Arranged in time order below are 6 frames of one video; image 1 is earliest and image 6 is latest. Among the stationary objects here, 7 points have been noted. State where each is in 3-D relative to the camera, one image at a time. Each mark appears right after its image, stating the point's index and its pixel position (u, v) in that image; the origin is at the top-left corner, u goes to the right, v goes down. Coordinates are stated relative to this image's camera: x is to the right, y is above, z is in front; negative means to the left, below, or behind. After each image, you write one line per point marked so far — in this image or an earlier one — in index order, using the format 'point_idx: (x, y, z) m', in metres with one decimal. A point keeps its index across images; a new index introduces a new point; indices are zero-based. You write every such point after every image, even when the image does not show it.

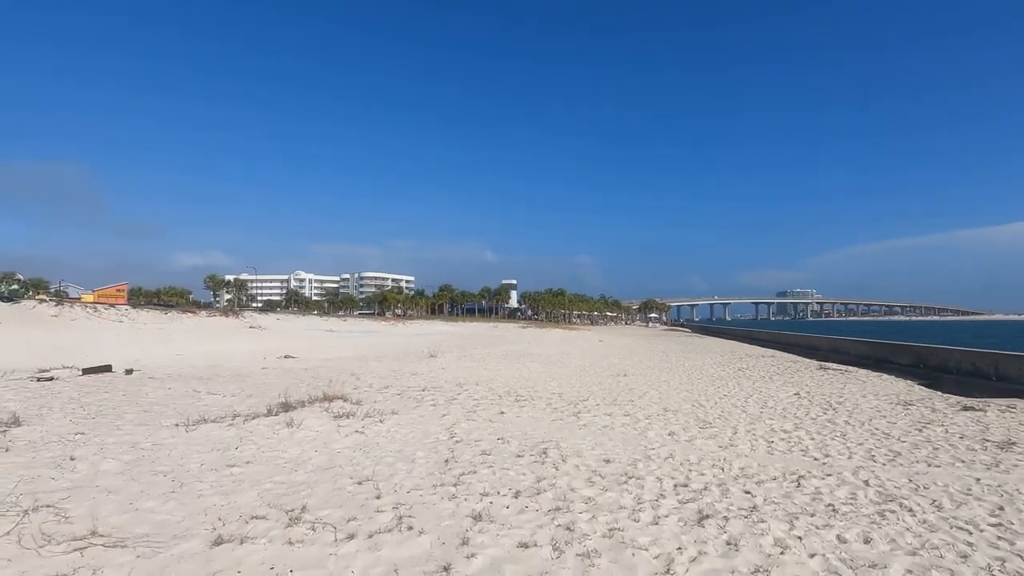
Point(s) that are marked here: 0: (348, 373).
0: (-4.2, -2.2, +13.7) m
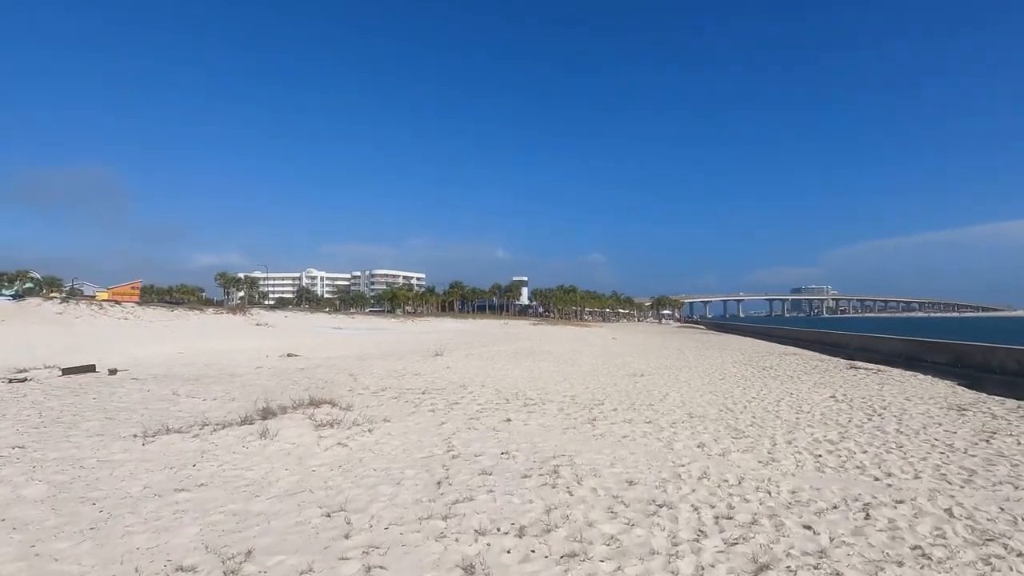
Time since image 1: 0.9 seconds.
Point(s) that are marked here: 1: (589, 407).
0: (-4.0, -2.1, +12.8) m
1: (+1.3, -2.1, +9.2) m
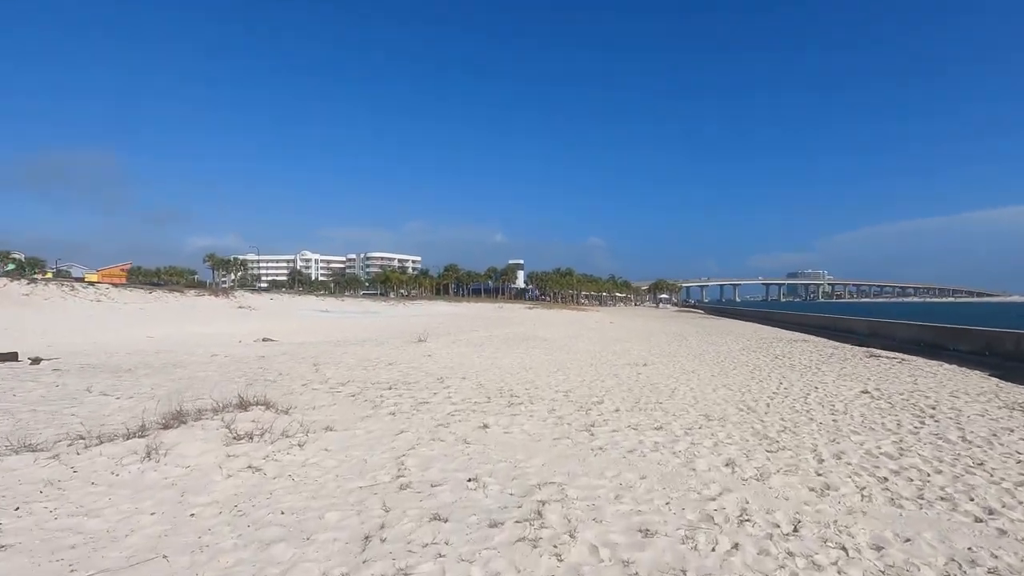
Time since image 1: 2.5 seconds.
0: (-4.3, -1.6, +11.3) m
1: (+1.1, -1.7, +7.6) m
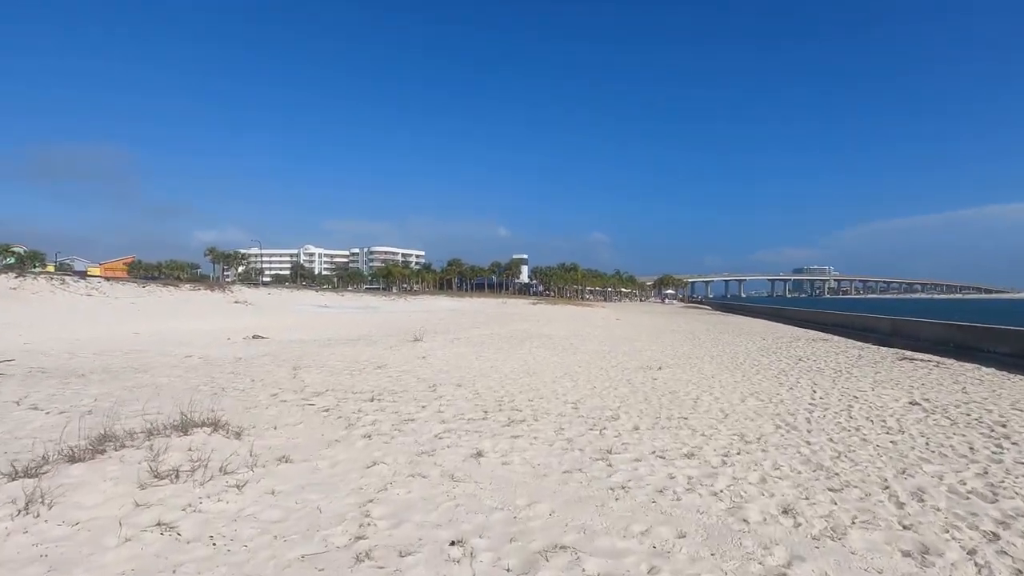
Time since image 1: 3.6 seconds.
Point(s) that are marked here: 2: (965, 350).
0: (-4.3, -1.5, +10.2) m
1: (+1.1, -1.7, +6.5) m
2: (+15.4, -2.1, +18.0) m
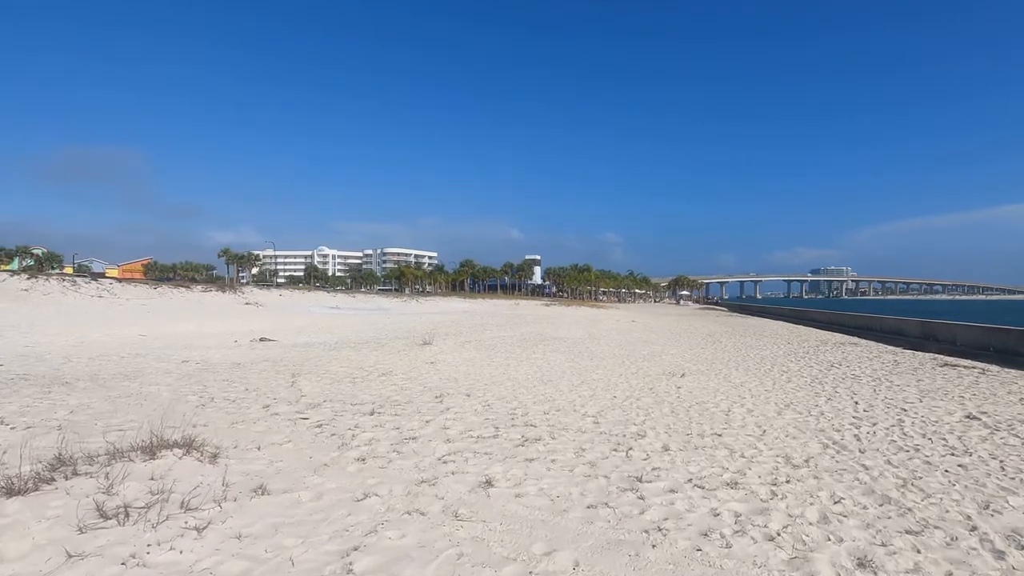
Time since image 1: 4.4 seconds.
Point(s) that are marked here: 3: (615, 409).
0: (-4.1, -1.6, +9.5) m
1: (+1.2, -1.7, +5.7) m
2: (+15.8, -2.1, +16.9) m
3: (+1.5, -1.8, +7.8) m
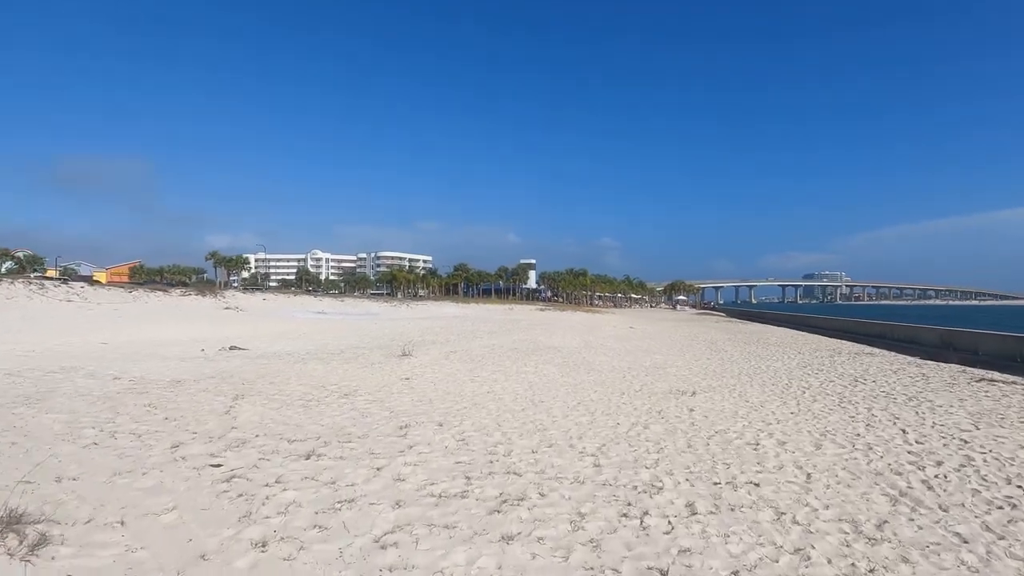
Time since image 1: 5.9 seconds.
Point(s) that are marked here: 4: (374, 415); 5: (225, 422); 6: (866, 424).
0: (-4.3, -1.6, +8.0) m
1: (+1.0, -1.8, +4.2) m
2: (+15.5, -2.3, +15.6) m
3: (+1.3, -1.9, +6.3) m
4: (-1.8, -1.7, +7.3) m
5: (-3.6, -1.6, +6.6) m
6: (+5.5, -2.1, +8.2) m
